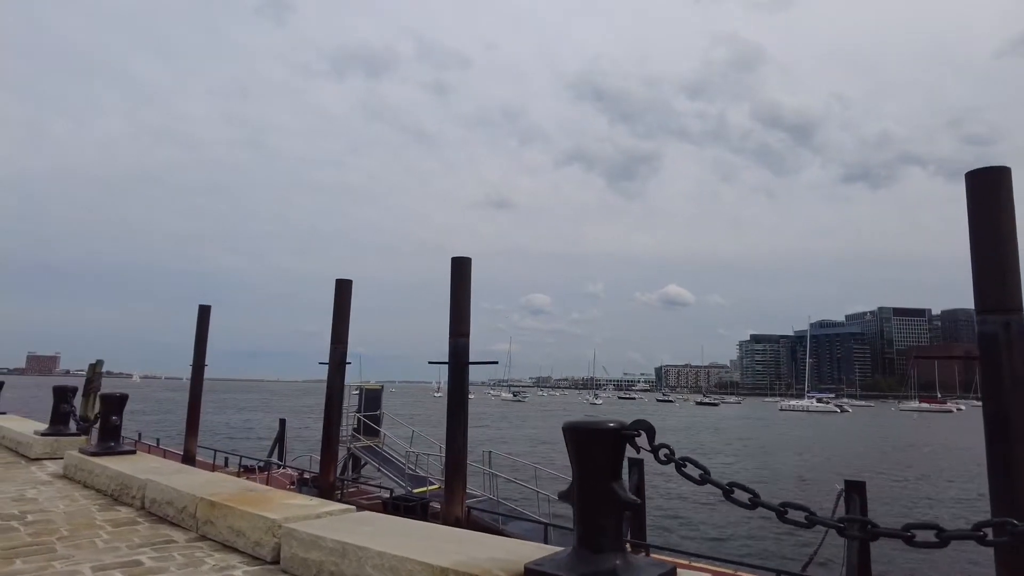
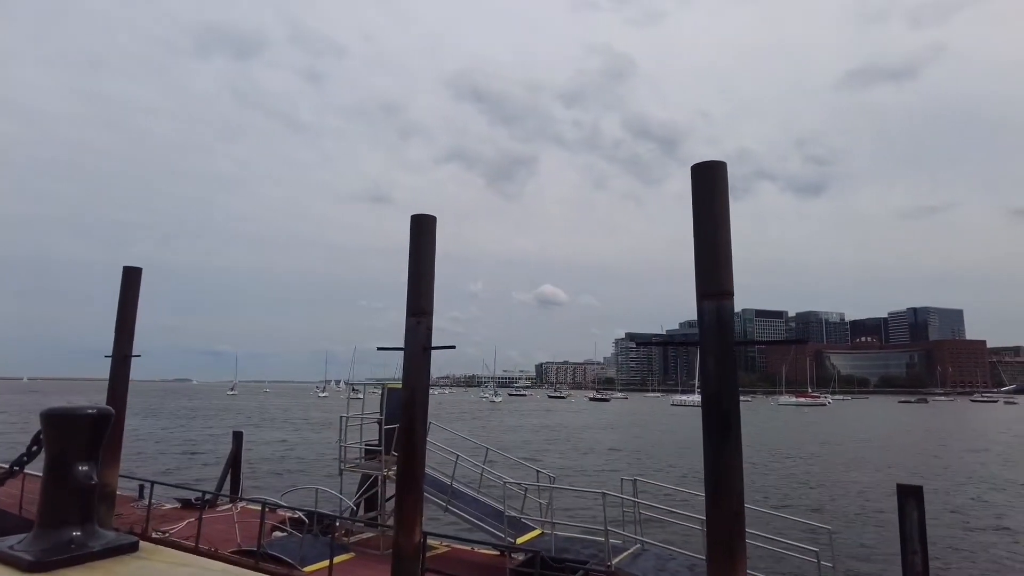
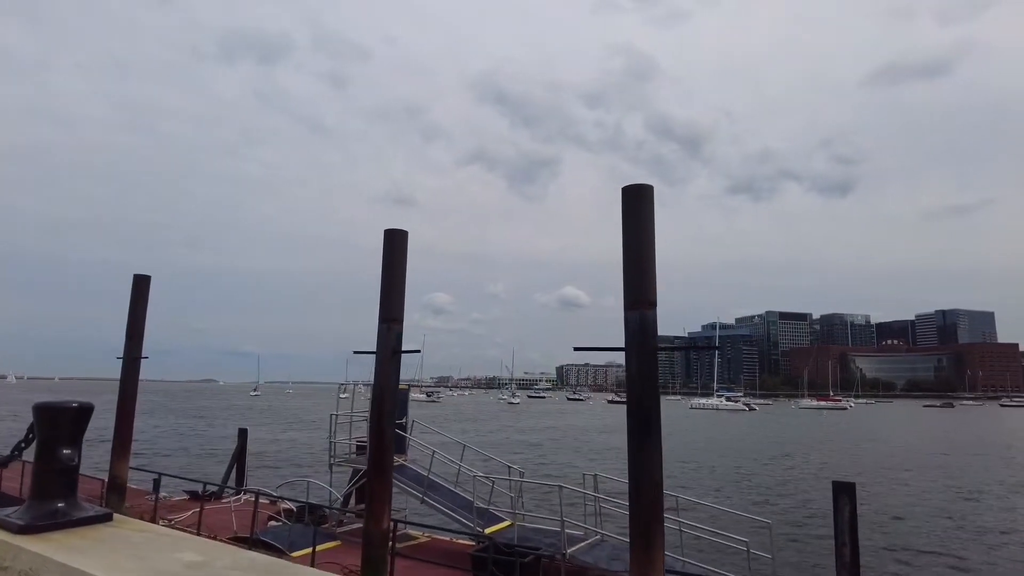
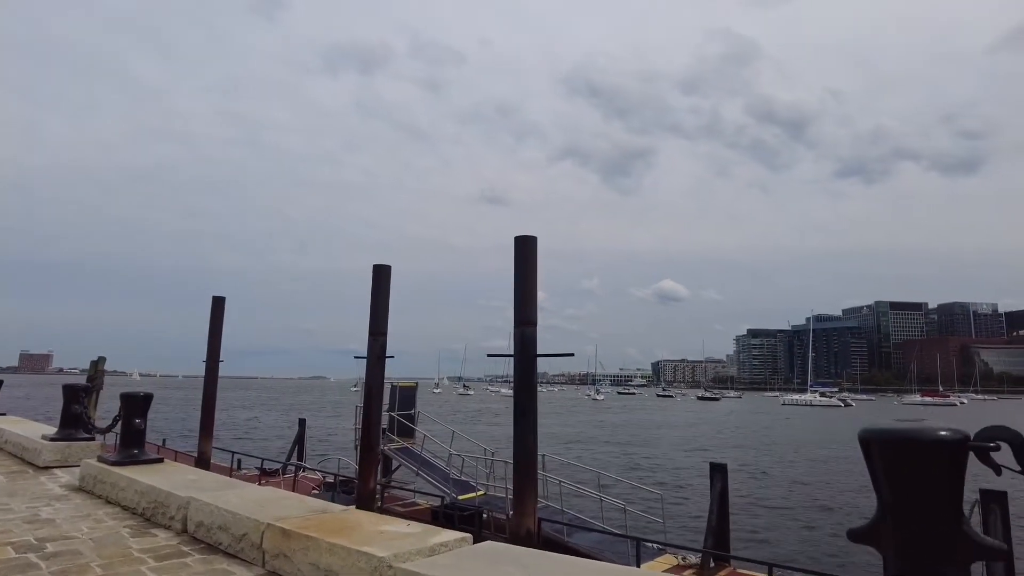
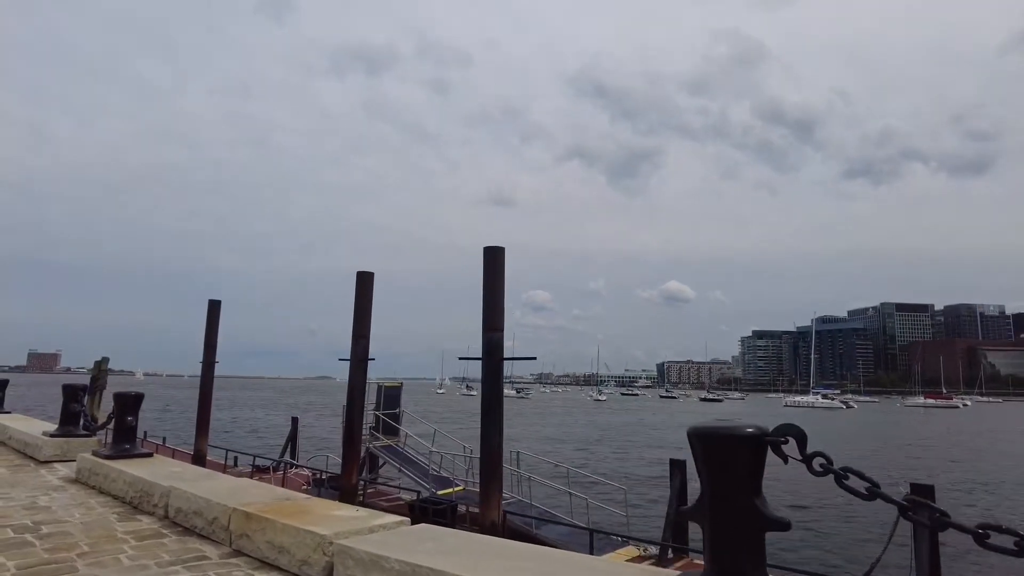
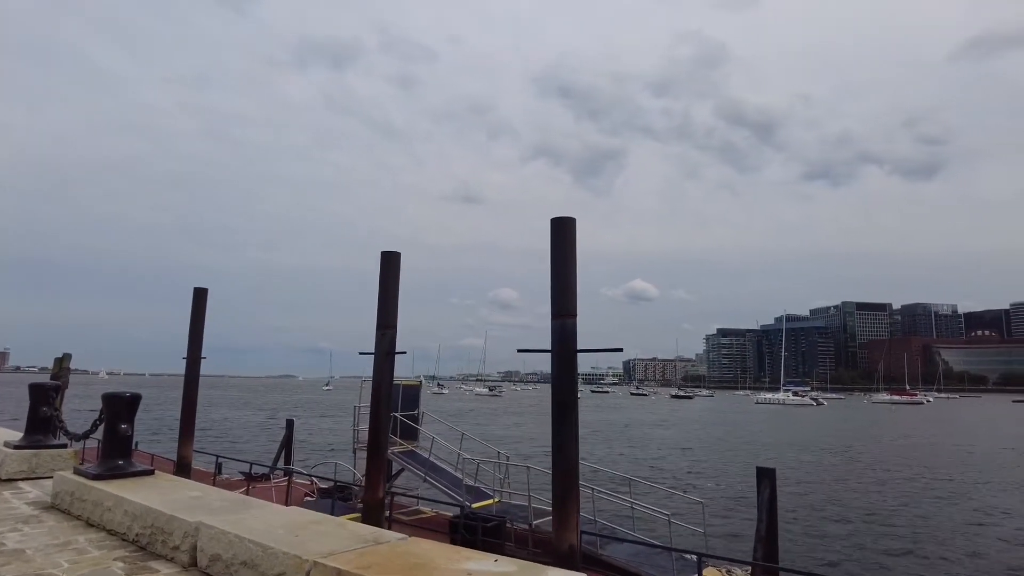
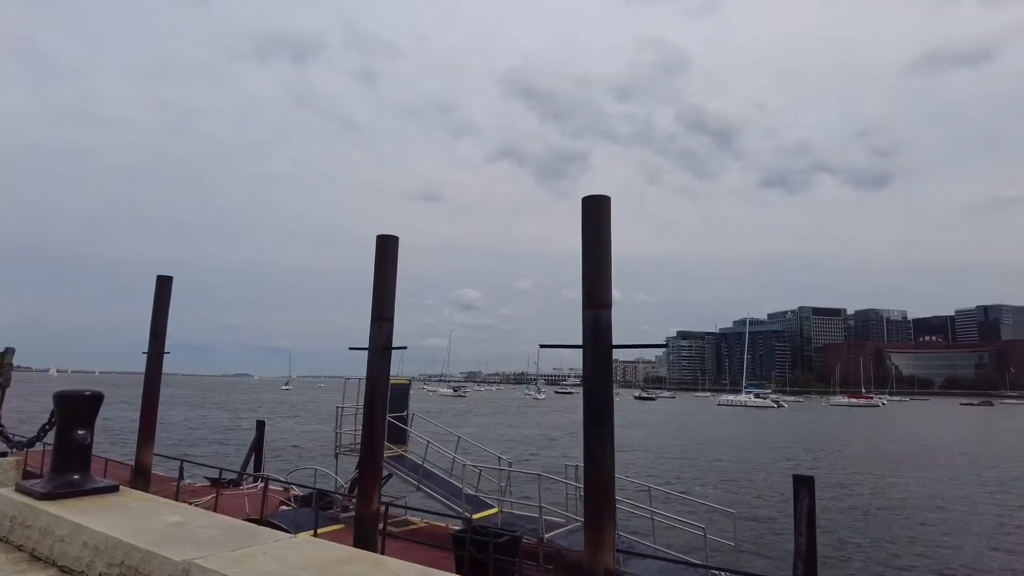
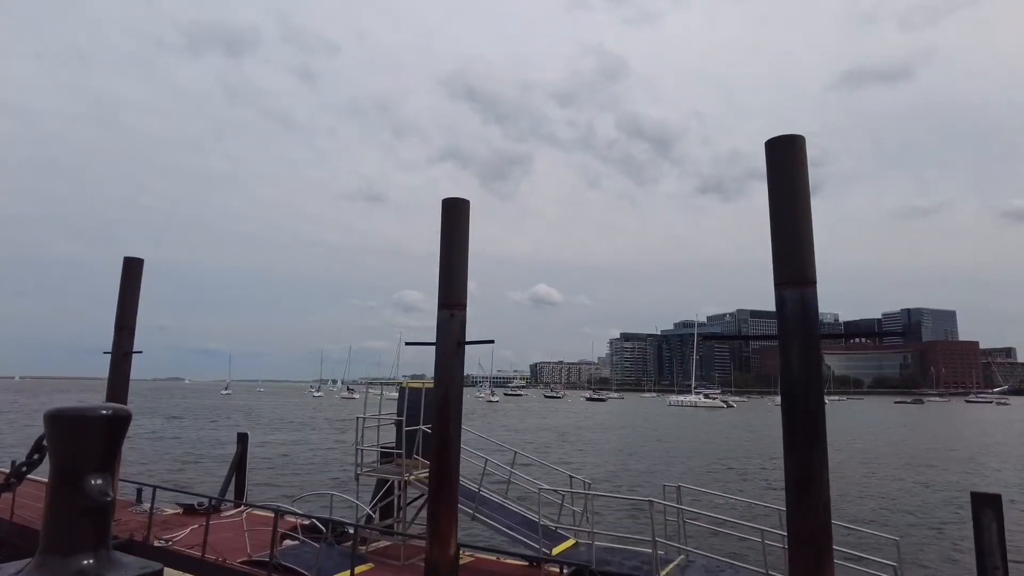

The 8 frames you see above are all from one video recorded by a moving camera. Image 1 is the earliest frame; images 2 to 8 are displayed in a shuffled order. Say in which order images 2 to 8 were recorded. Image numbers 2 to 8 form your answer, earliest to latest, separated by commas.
5, 4, 6, 7, 3, 2, 8
